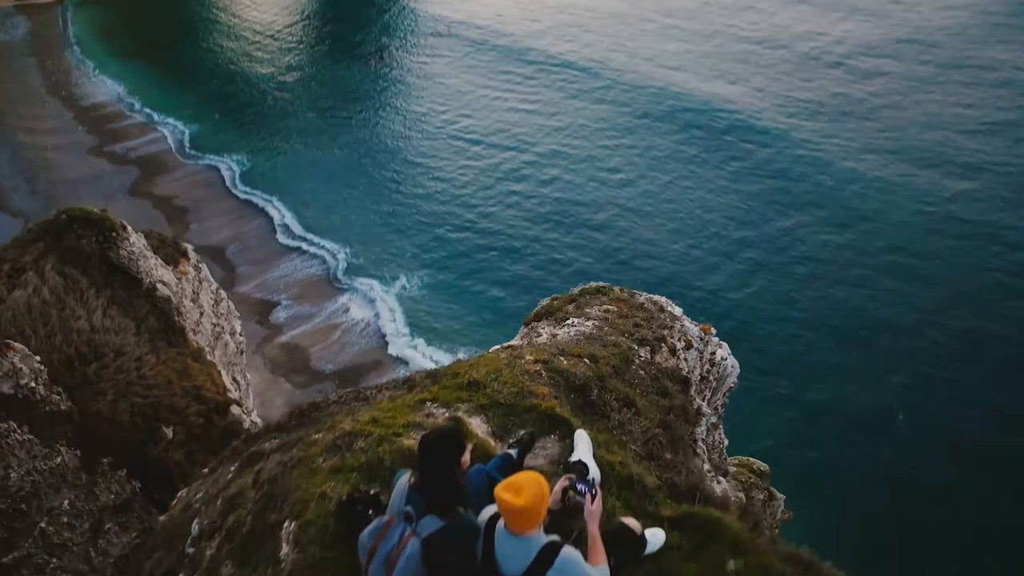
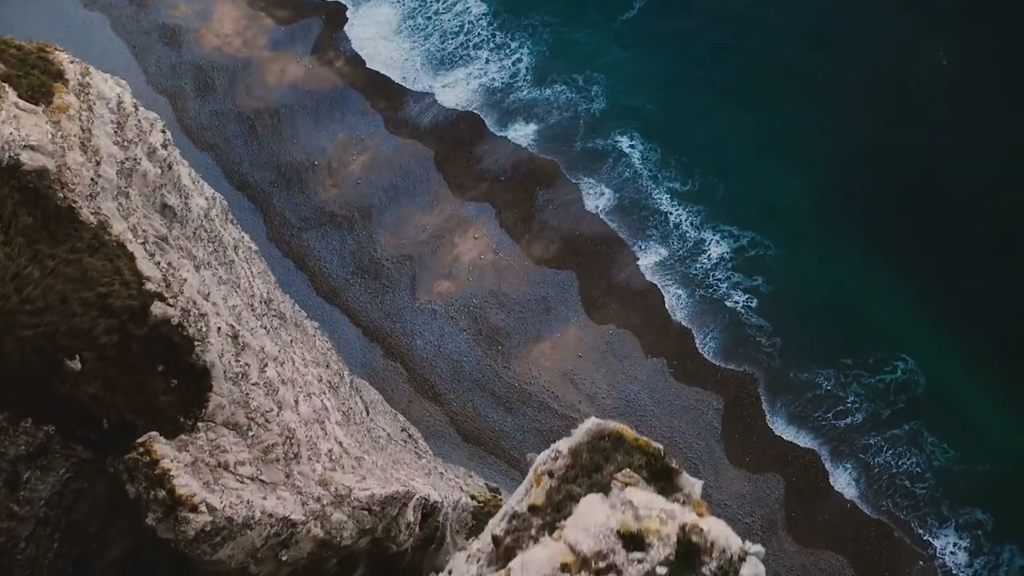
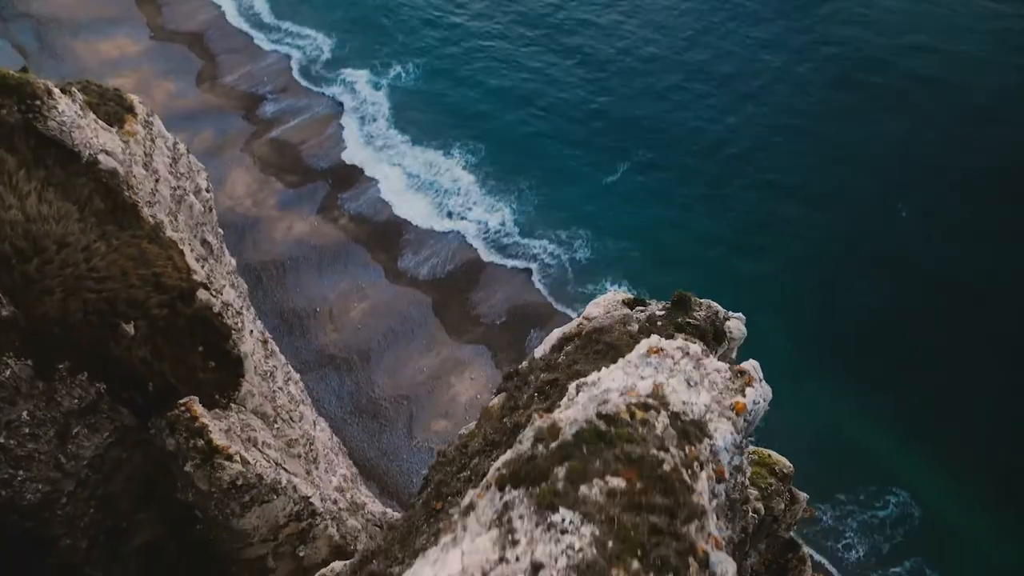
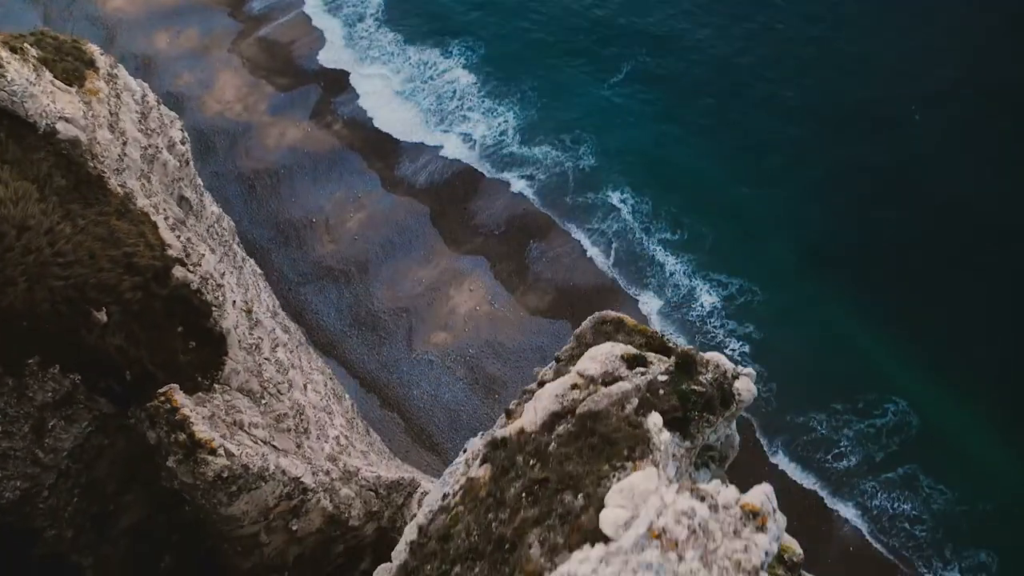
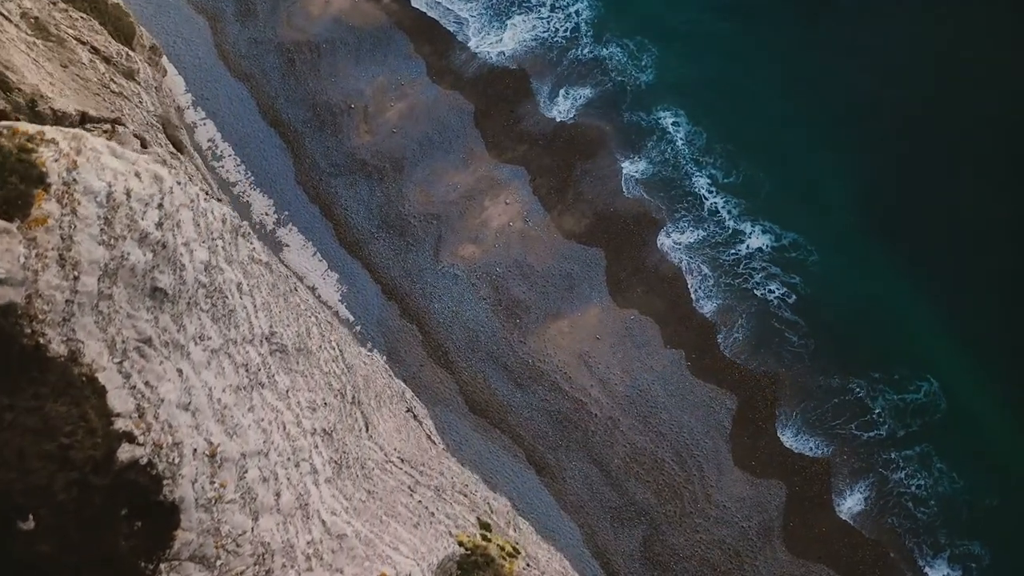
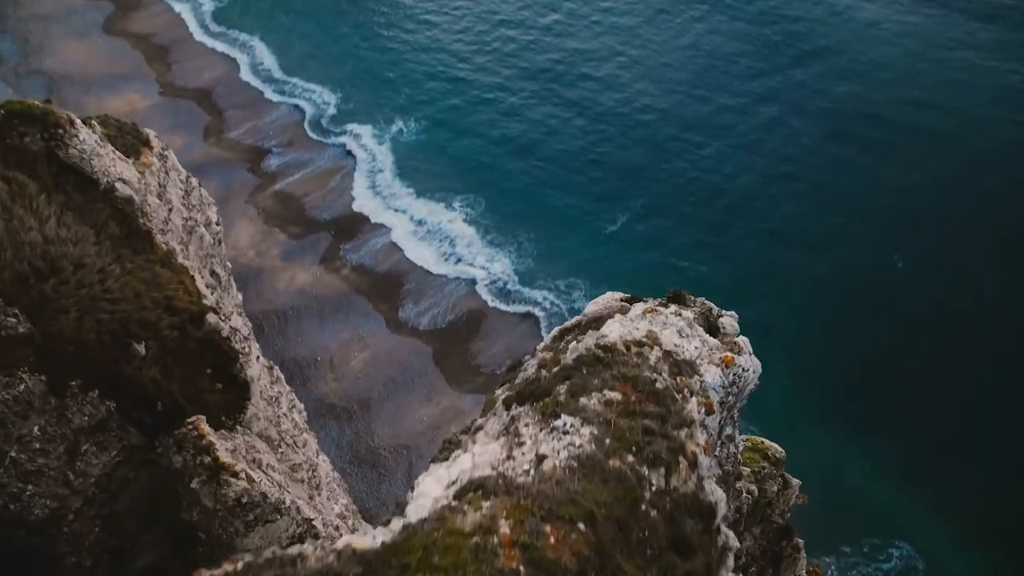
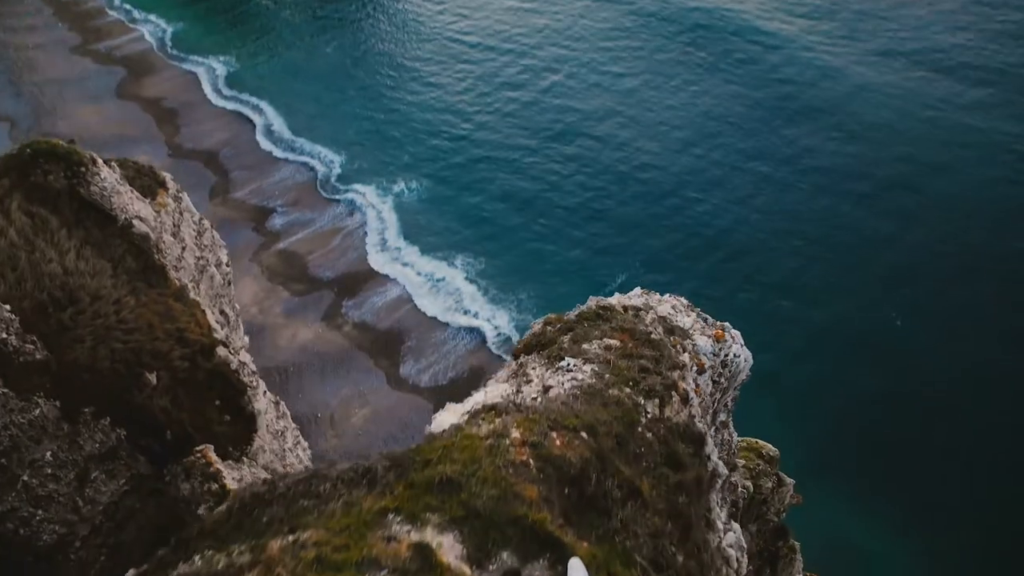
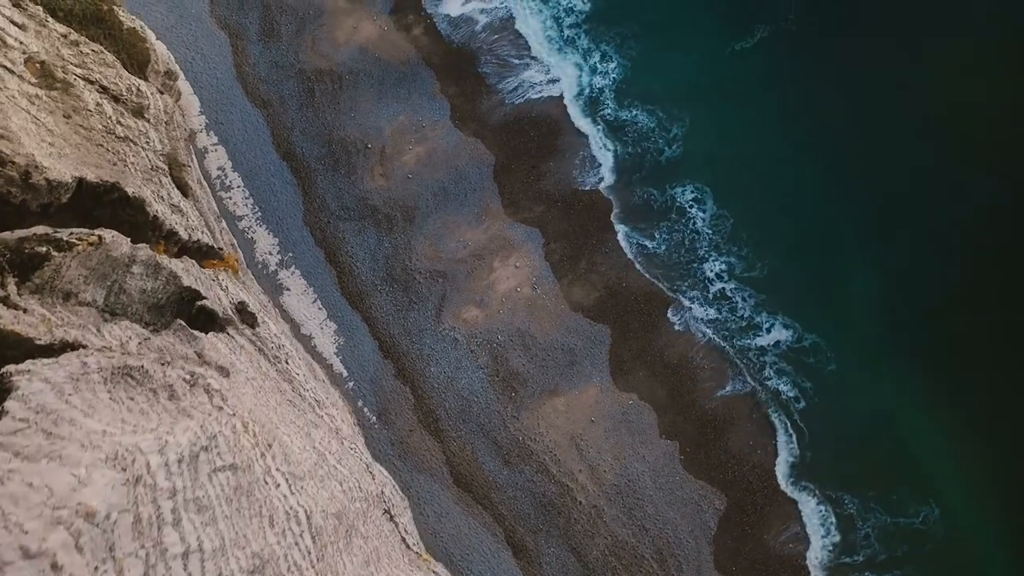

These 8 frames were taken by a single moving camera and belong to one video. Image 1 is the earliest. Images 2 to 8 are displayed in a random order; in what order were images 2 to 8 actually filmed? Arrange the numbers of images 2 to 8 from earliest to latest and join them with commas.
7, 6, 3, 4, 2, 5, 8
